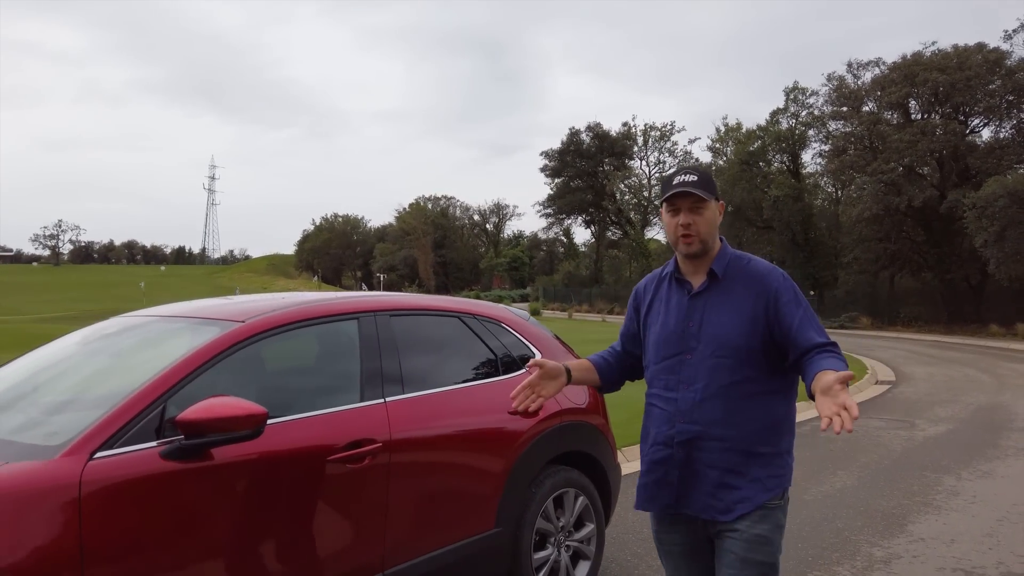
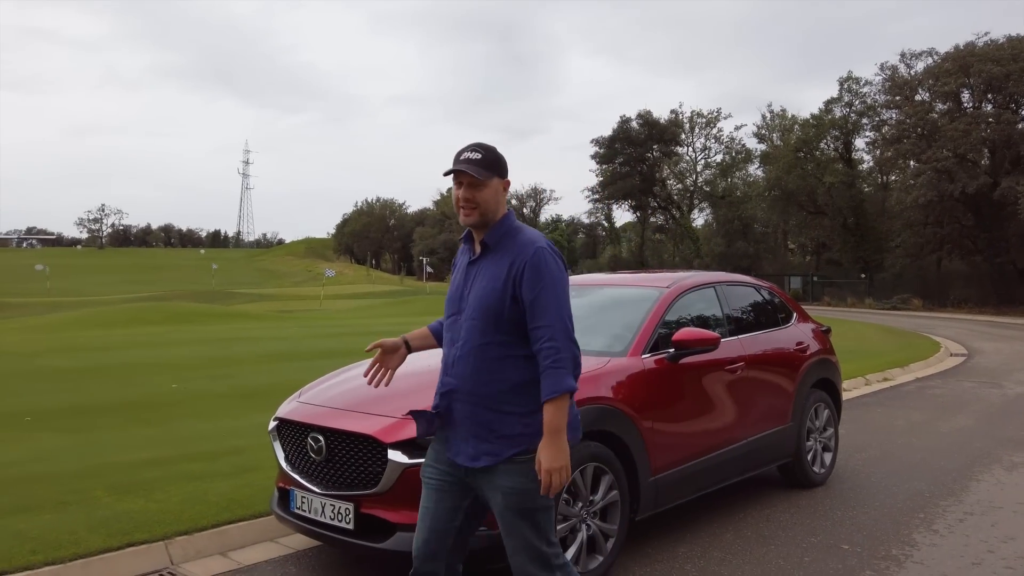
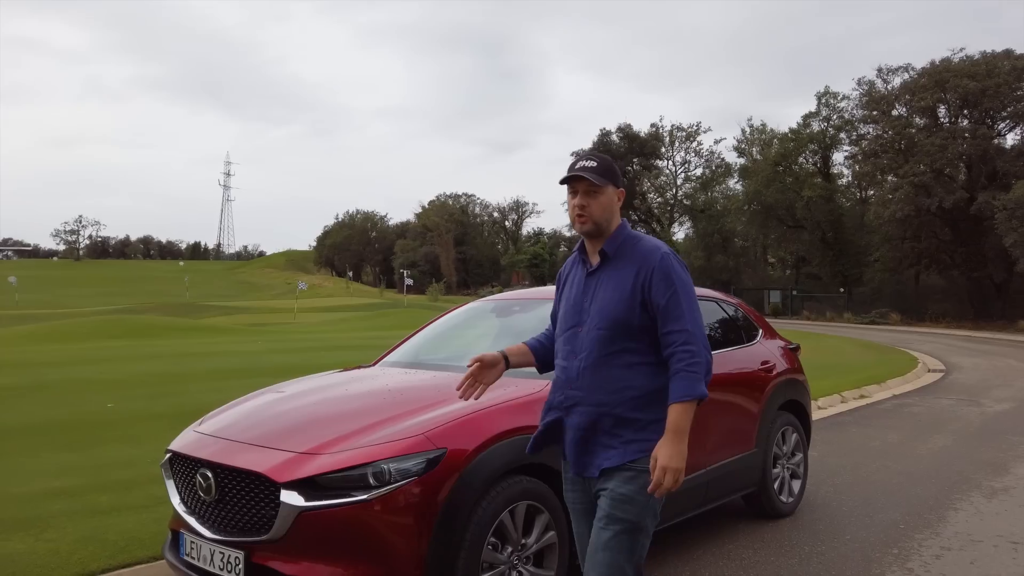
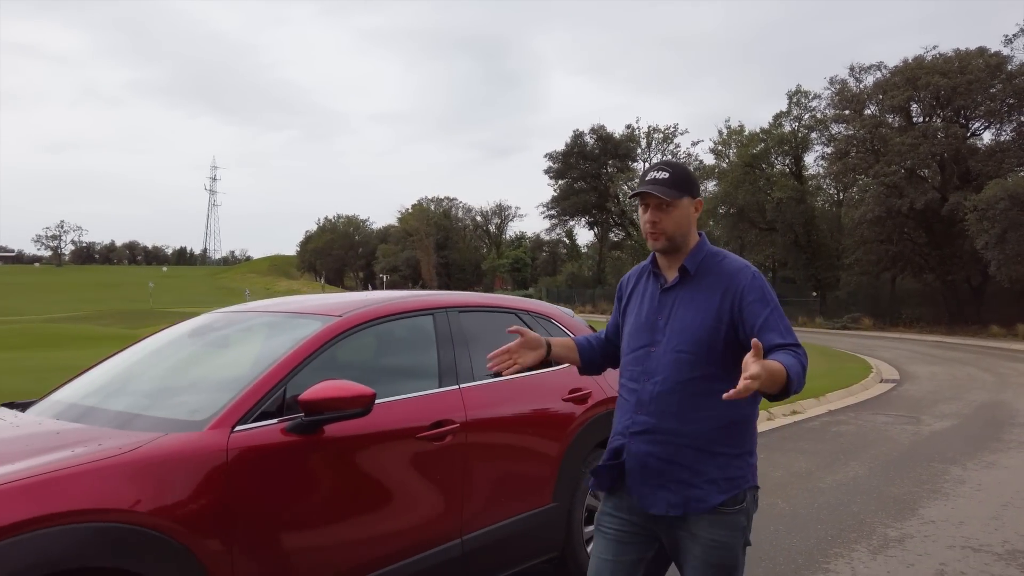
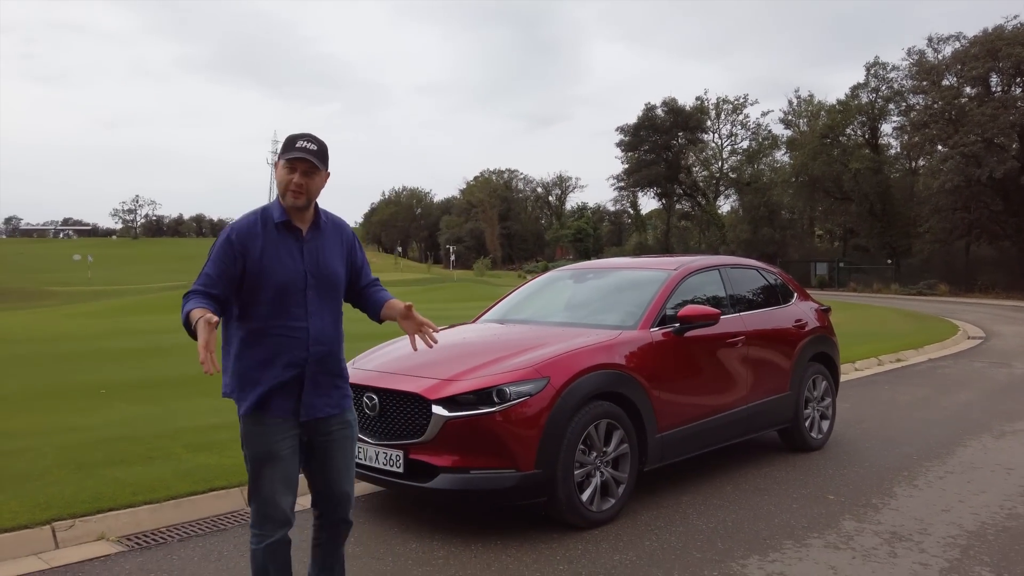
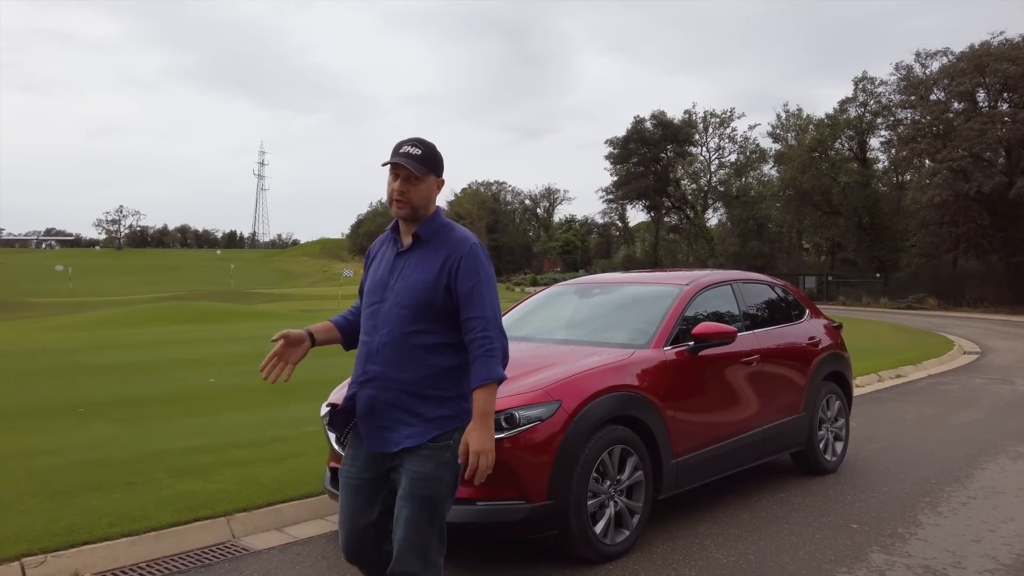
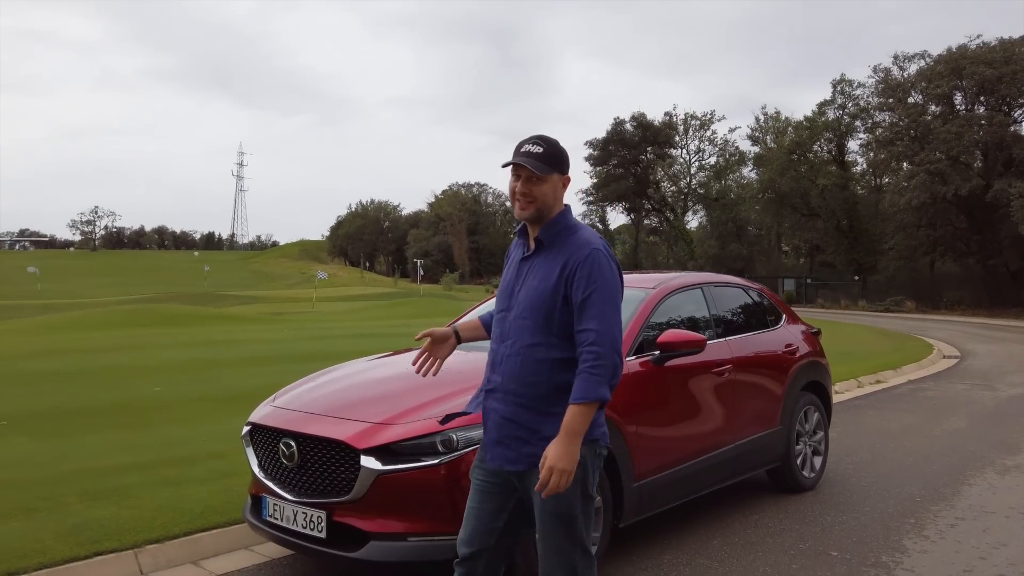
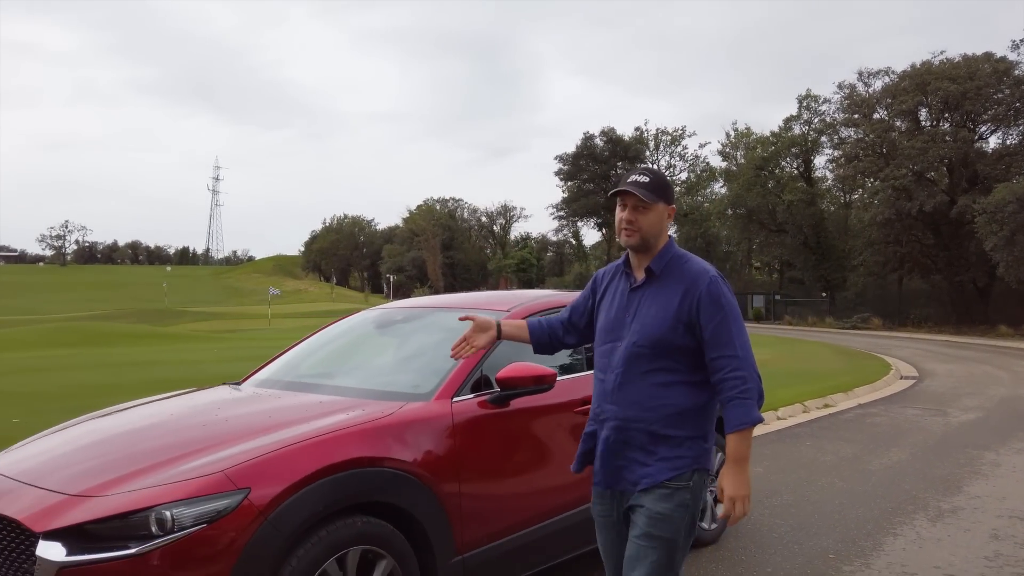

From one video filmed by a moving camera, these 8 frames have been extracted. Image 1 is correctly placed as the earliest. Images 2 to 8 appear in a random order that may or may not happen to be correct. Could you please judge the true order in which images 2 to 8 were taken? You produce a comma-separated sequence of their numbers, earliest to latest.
4, 8, 3, 7, 2, 6, 5
